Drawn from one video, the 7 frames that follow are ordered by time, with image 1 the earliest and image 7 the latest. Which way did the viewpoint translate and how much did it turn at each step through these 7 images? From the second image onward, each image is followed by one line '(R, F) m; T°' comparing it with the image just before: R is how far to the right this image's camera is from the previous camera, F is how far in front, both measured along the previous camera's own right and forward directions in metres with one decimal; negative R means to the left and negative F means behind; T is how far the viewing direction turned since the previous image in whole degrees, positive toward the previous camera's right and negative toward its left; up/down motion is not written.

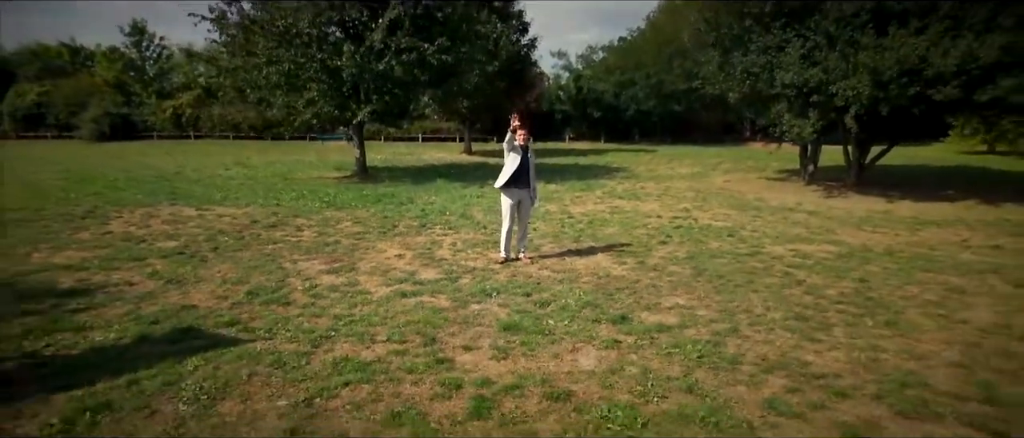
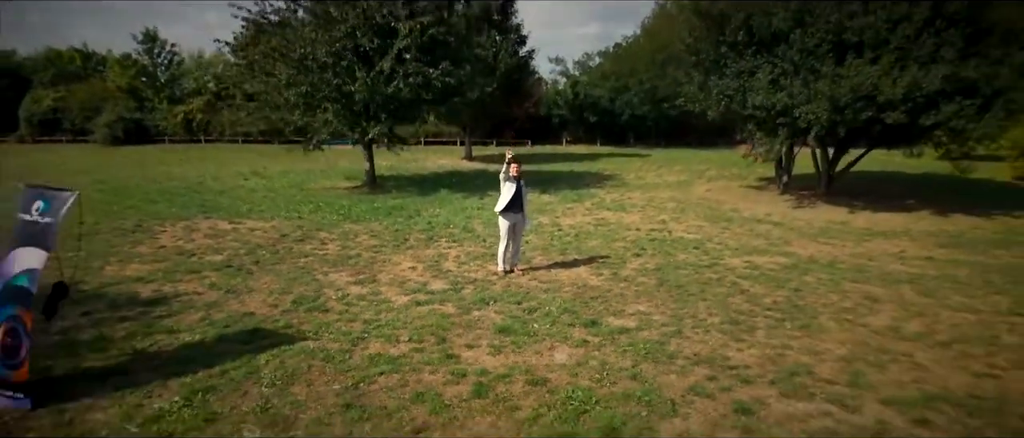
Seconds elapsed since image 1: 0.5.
(+0.1, -1.2) m; 0°
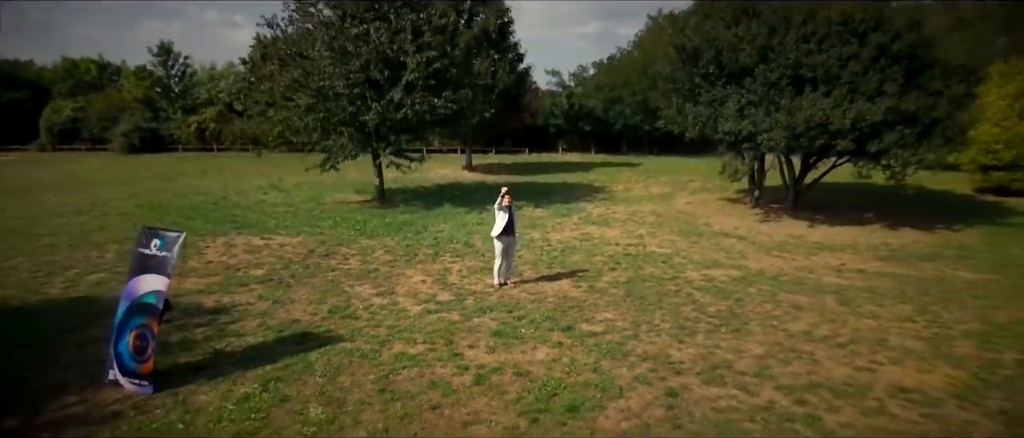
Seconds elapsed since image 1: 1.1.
(+0.1, -1.5) m; 0°
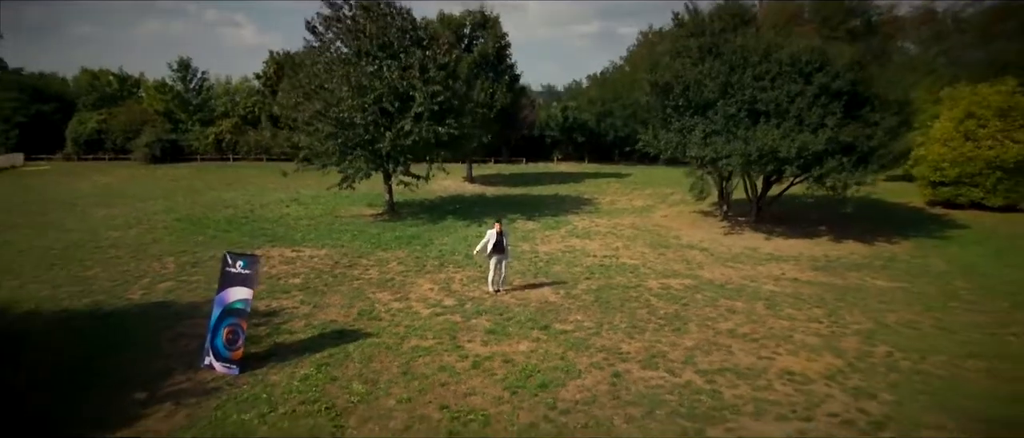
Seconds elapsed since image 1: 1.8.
(+0.2, -2.1) m; 0°
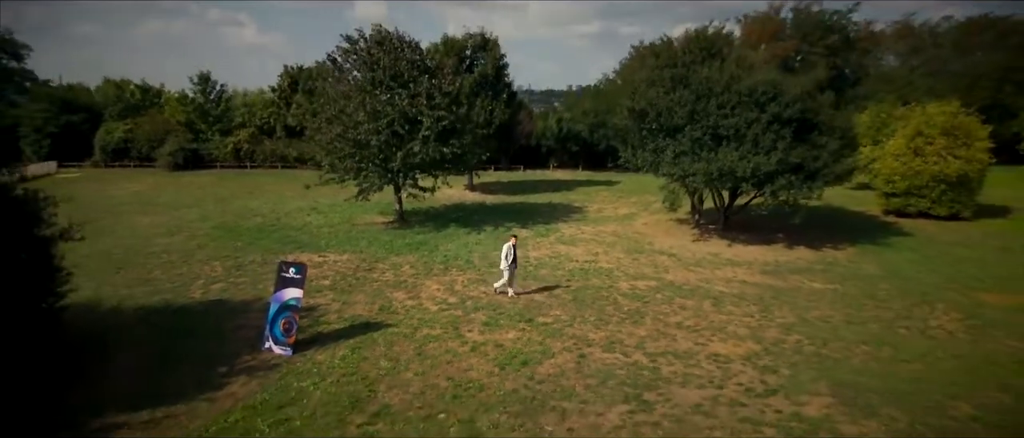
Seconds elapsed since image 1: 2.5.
(+0.2, -2.3) m; 0°
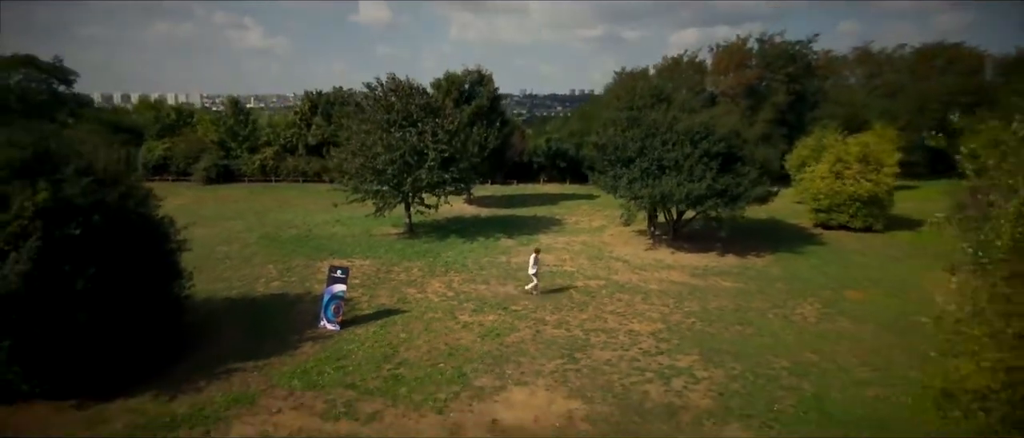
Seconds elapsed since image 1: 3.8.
(+0.6, -4.6) m; 0°
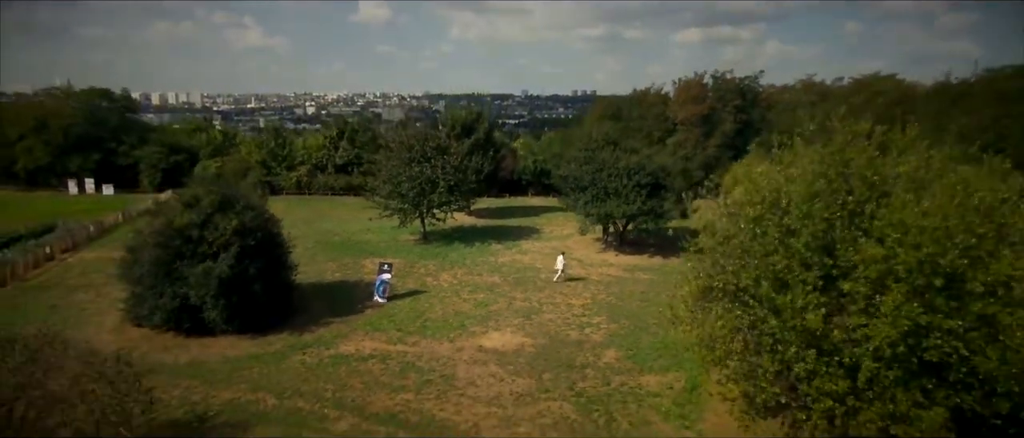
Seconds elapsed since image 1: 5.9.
(+0.6, -8.8) m; 0°
